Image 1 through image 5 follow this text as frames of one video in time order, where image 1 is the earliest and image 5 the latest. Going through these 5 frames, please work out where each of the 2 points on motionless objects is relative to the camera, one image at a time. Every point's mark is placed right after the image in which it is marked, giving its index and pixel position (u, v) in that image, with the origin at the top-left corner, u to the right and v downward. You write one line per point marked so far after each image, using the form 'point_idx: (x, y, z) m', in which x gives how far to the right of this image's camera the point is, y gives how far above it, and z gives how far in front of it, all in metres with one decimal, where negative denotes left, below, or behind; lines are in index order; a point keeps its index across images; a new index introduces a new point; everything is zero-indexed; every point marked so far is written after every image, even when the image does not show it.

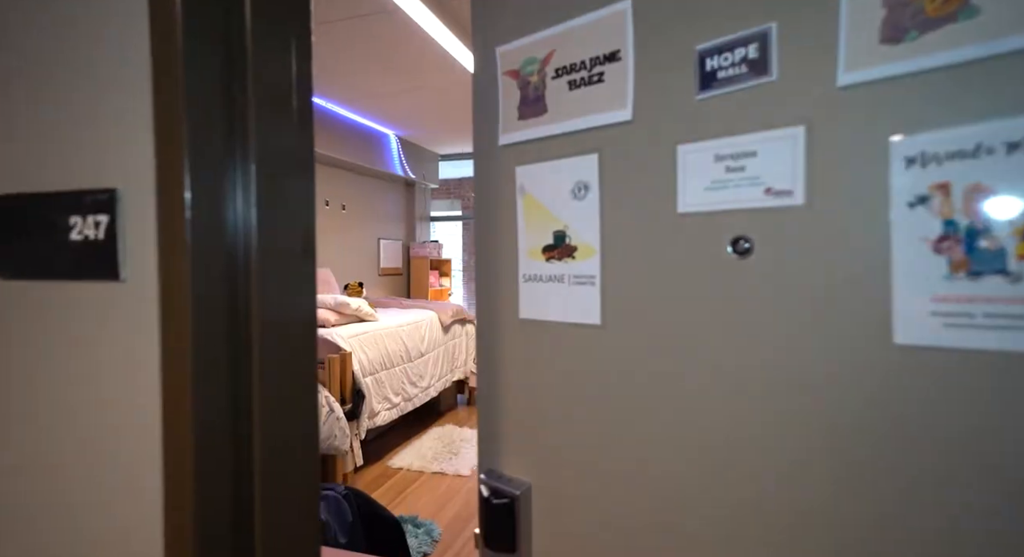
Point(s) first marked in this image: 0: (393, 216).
0: (-1.3, +0.7, +5.6) m
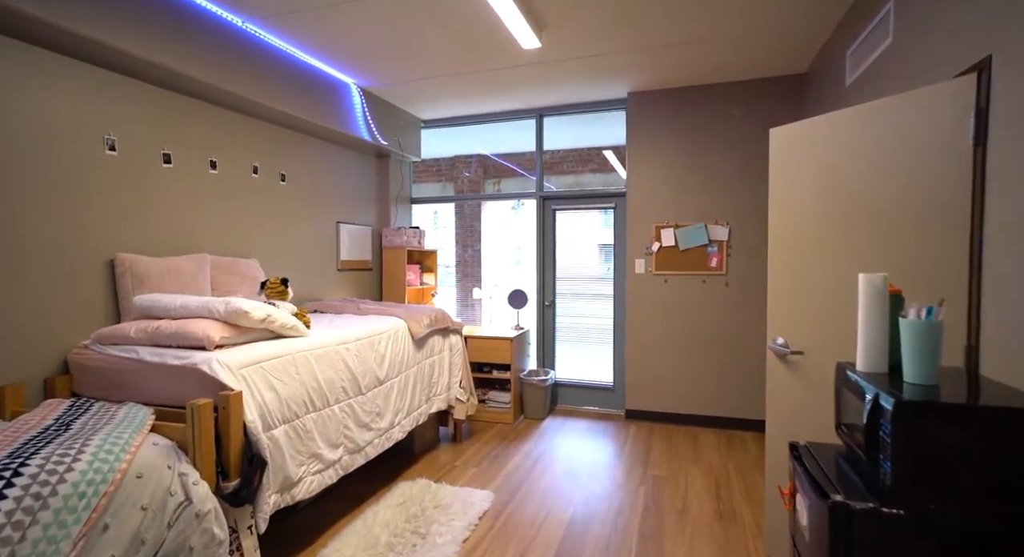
0: (-1.3, +0.7, +4.4) m
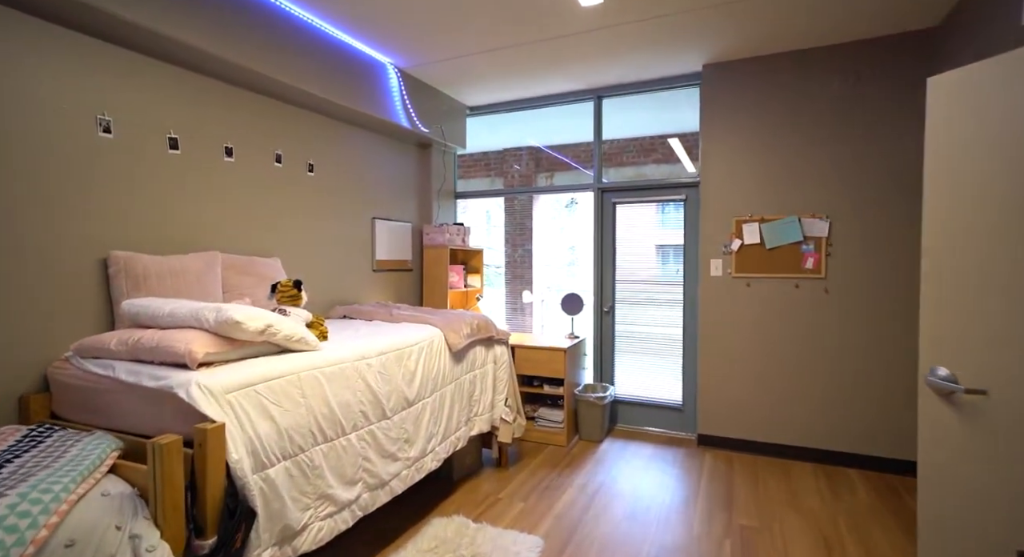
0: (-0.9, +0.7, +4.0) m
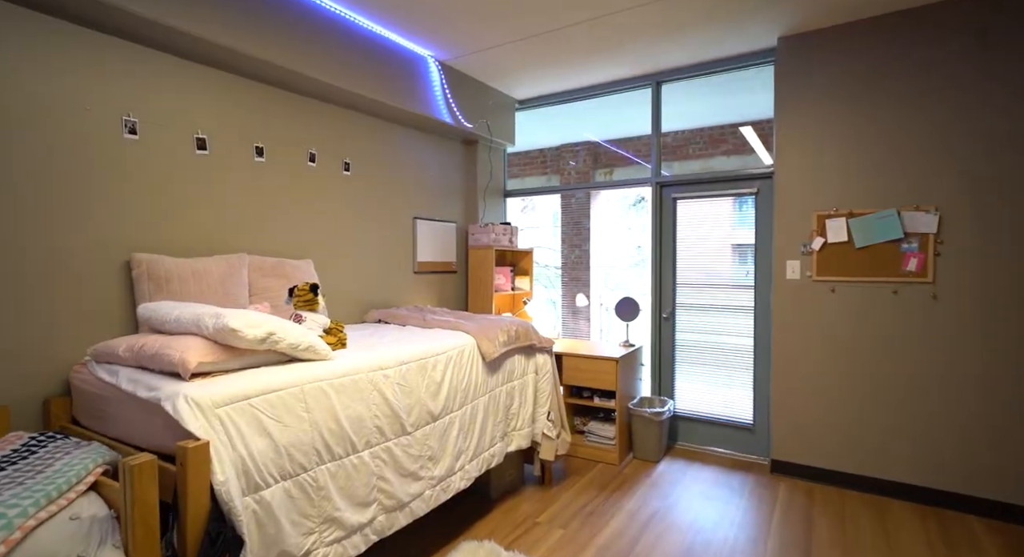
0: (-0.5, +0.7, +3.9) m
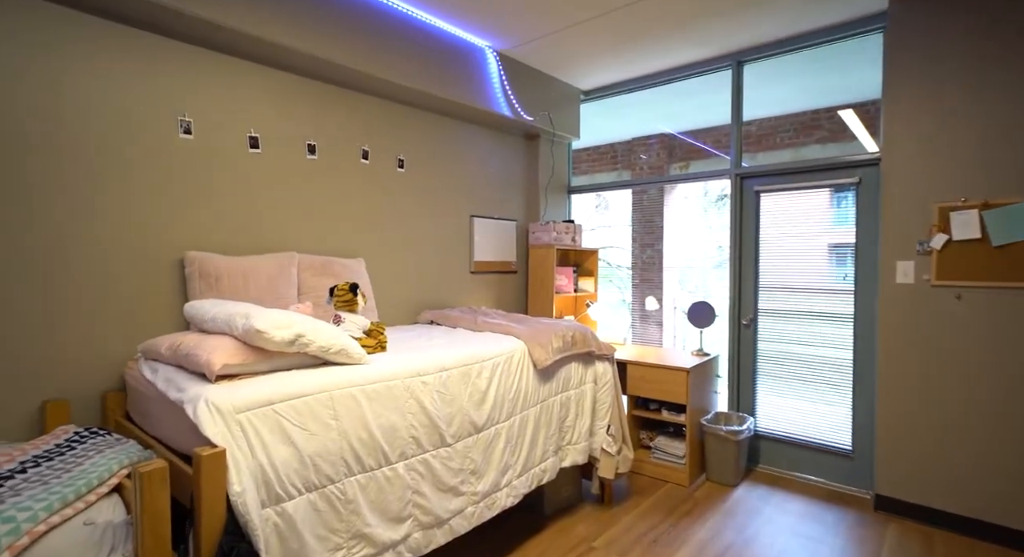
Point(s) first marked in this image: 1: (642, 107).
0: (-0.1, +0.7, +3.7) m
1: (+1.0, +1.4, +4.0) m
